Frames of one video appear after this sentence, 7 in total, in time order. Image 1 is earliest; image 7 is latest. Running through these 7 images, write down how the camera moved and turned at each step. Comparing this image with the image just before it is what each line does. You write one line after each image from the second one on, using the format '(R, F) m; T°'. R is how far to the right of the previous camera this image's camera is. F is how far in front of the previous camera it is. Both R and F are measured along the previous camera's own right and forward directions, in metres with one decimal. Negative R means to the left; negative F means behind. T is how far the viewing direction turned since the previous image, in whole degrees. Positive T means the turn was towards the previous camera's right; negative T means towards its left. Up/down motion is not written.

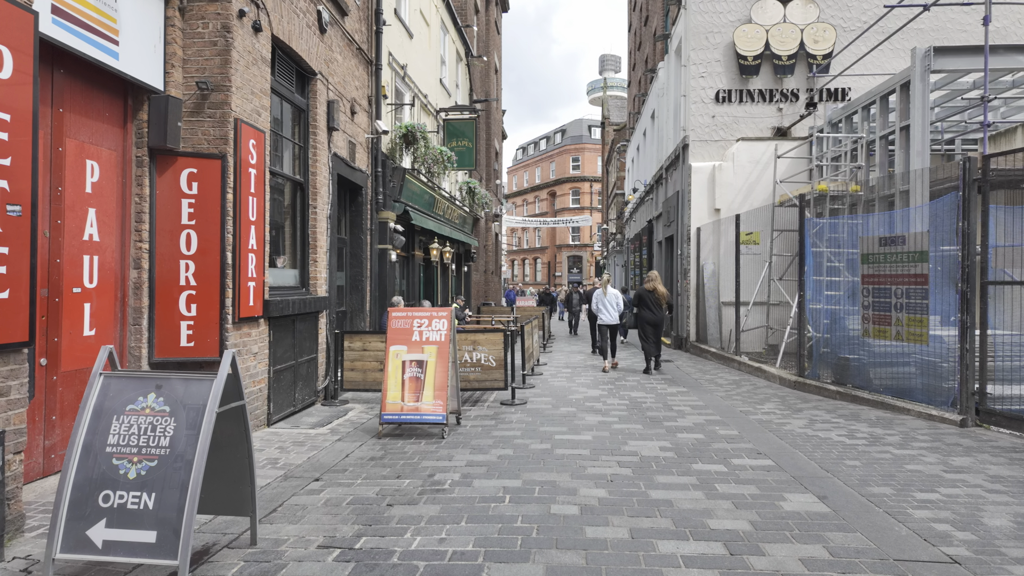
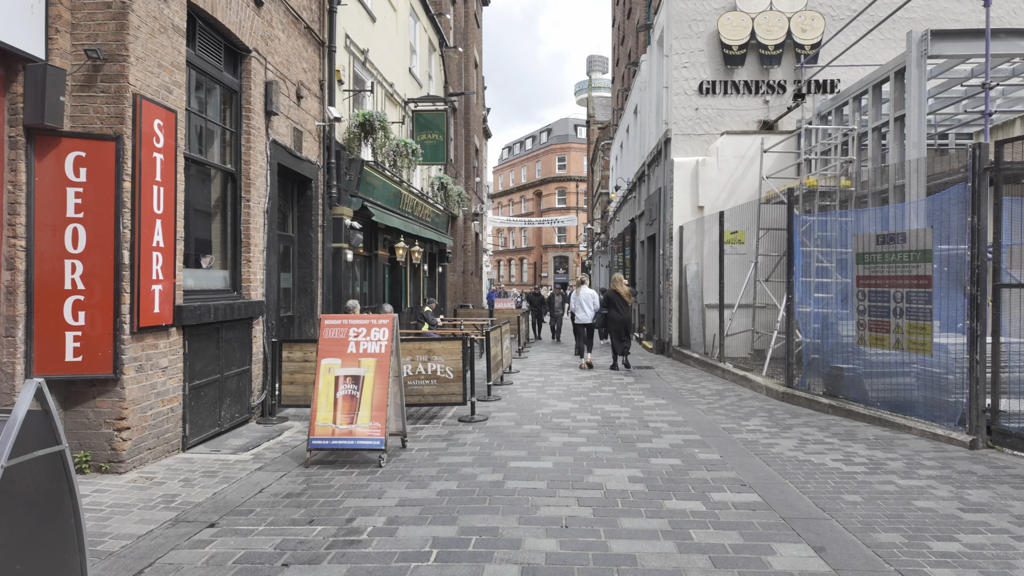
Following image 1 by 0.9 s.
(+0.4, +0.8) m; +1°
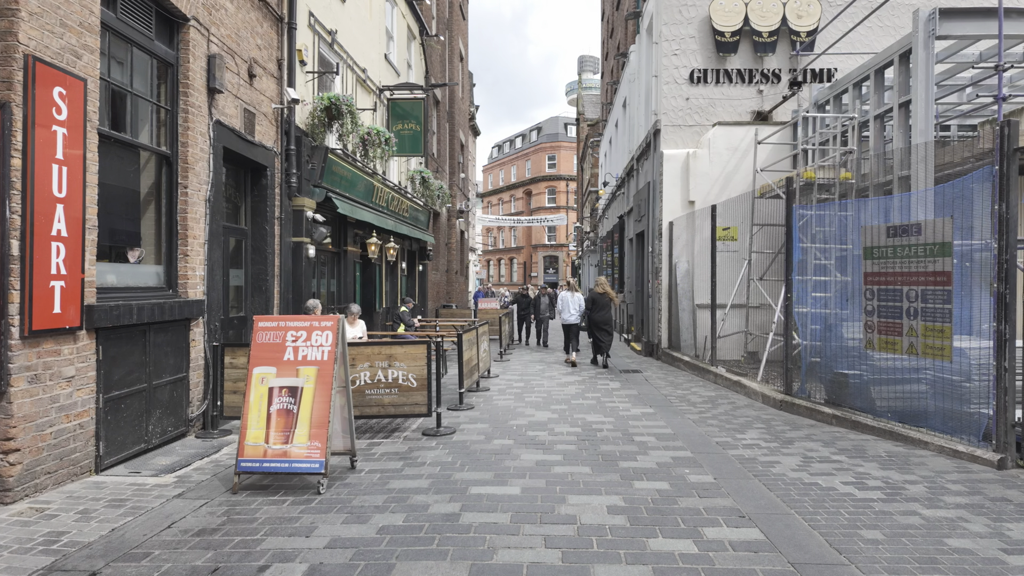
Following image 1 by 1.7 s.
(+0.2, +0.8) m; +1°
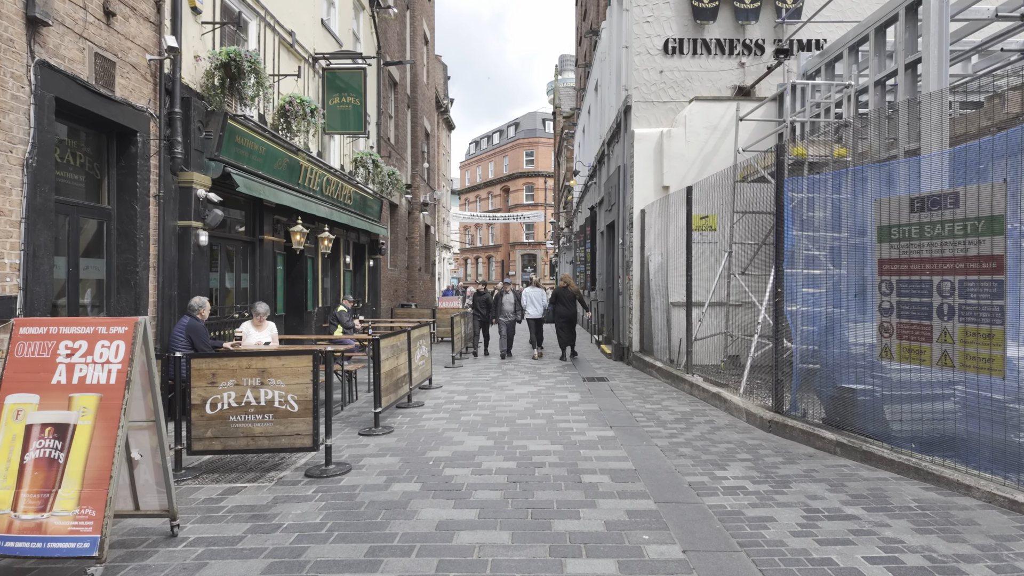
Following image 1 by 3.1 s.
(+0.6, +1.5) m; +2°
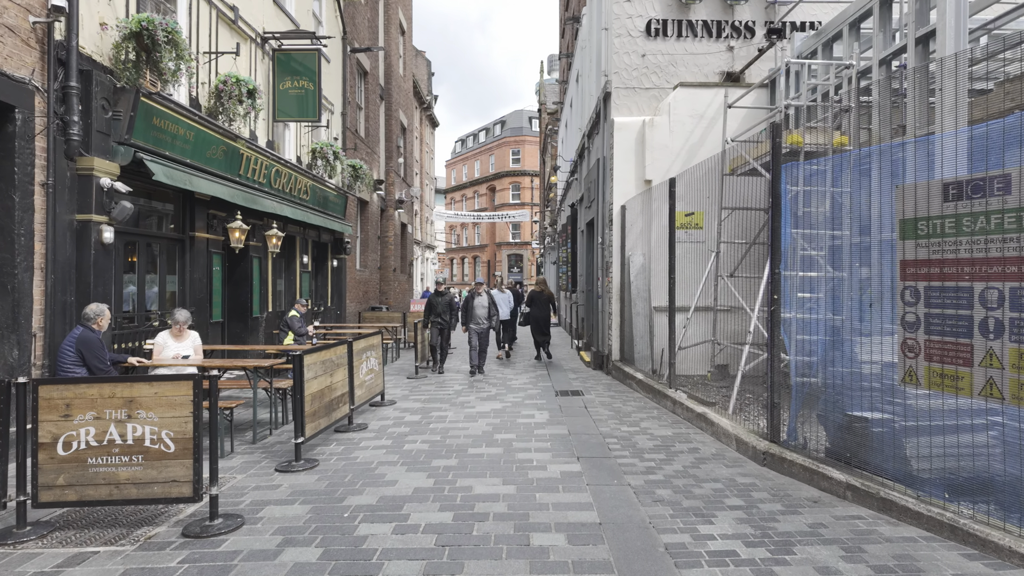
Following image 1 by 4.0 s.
(+0.4, +1.0) m; +1°
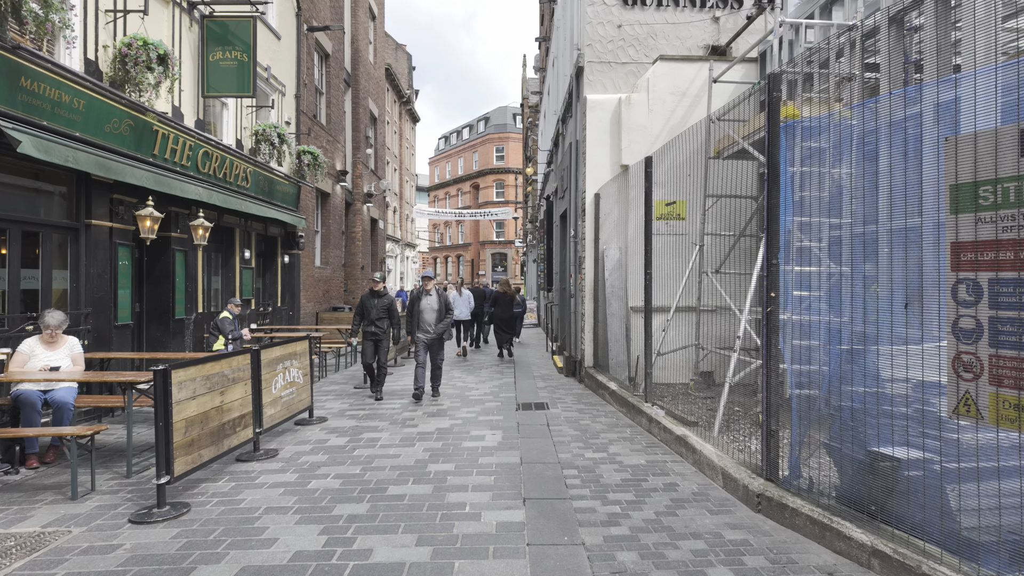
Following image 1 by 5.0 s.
(+0.4, +1.2) m; +1°
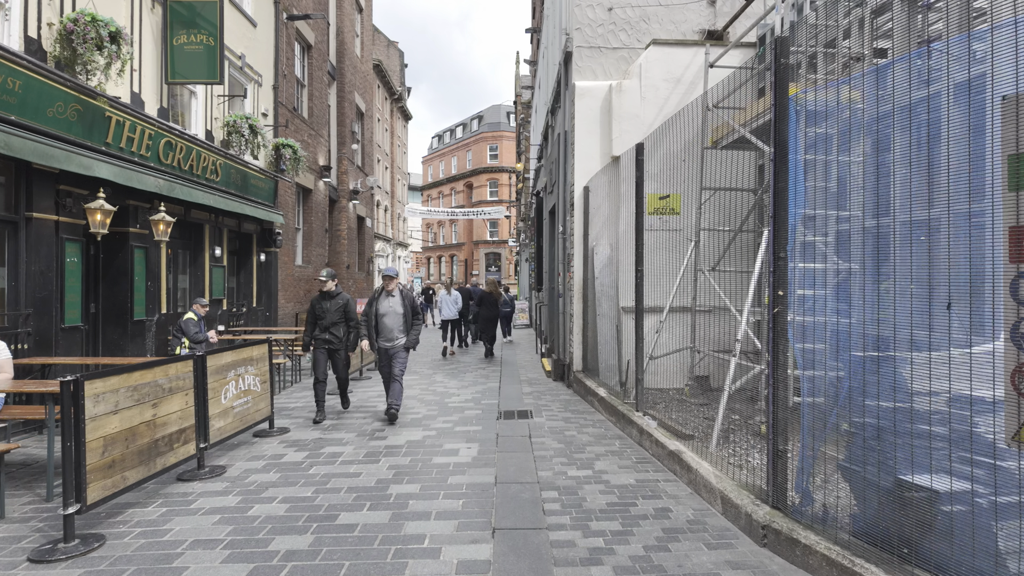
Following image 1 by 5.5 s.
(+0.2, +0.6) m; 0°
